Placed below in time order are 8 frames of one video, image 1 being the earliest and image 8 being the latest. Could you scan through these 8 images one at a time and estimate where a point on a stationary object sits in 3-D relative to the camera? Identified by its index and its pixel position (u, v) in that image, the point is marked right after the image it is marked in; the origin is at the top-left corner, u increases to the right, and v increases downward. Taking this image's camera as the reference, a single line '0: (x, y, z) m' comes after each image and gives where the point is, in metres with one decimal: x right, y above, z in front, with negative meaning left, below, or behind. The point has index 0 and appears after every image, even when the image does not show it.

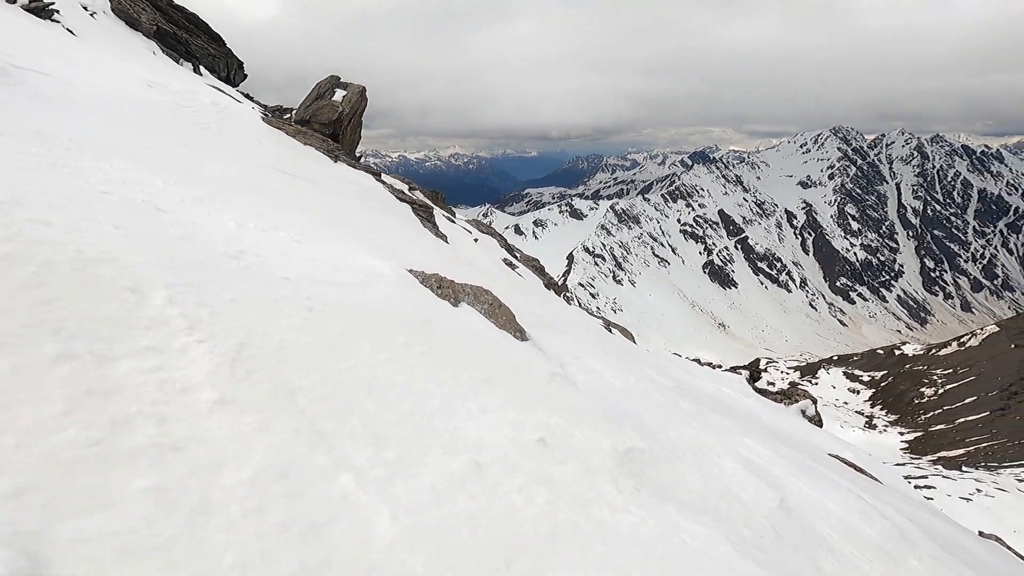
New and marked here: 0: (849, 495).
0: (+7.8, -4.7, +15.1) m
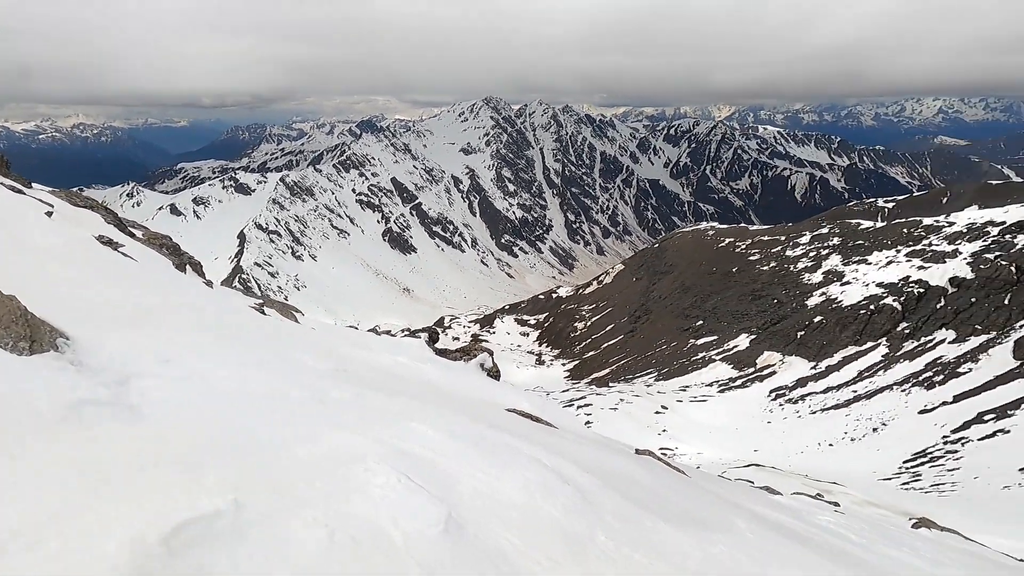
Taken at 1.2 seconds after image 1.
0: (+0.4, -3.6, +13.3) m
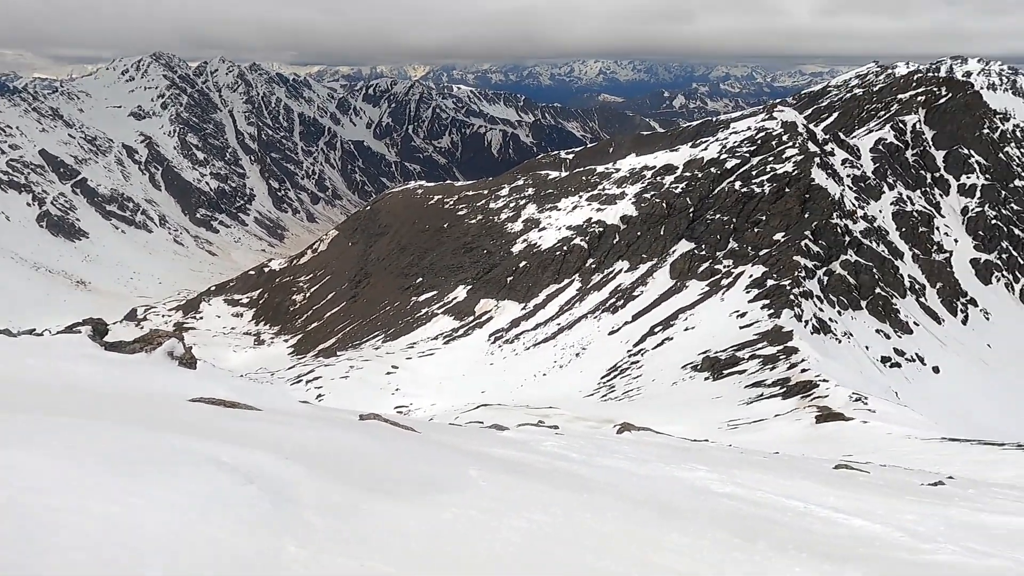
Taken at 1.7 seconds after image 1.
0: (-4.6, -2.7, +9.8) m
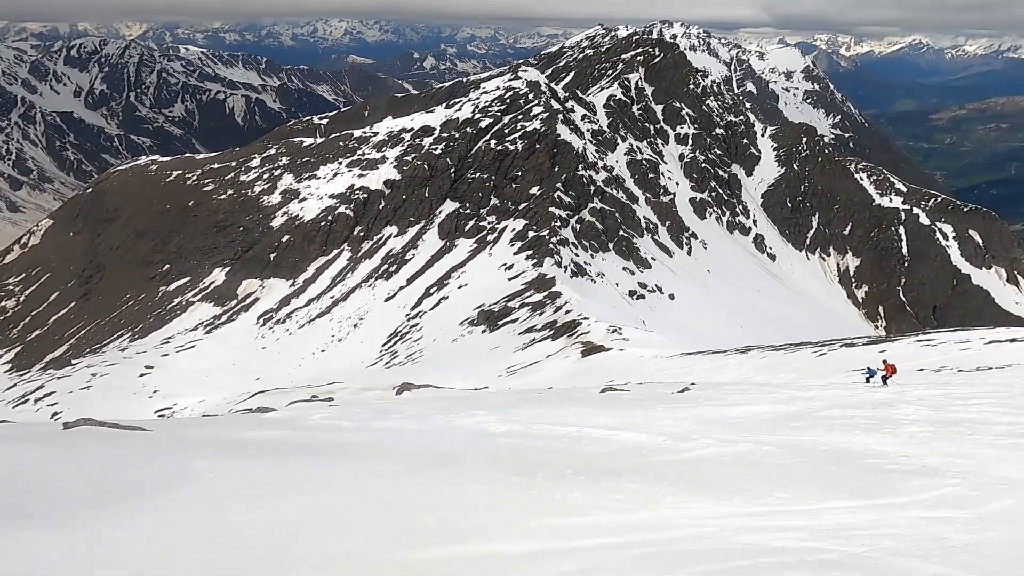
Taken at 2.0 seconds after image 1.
0: (-7.6, -2.3, +5.5) m
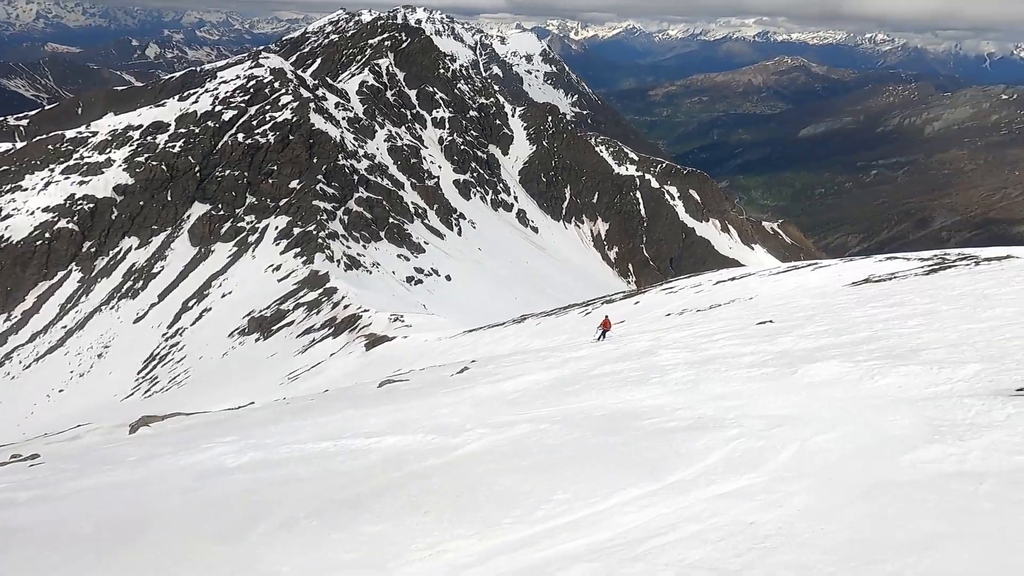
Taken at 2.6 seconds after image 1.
0: (-9.1, -3.1, -0.4) m
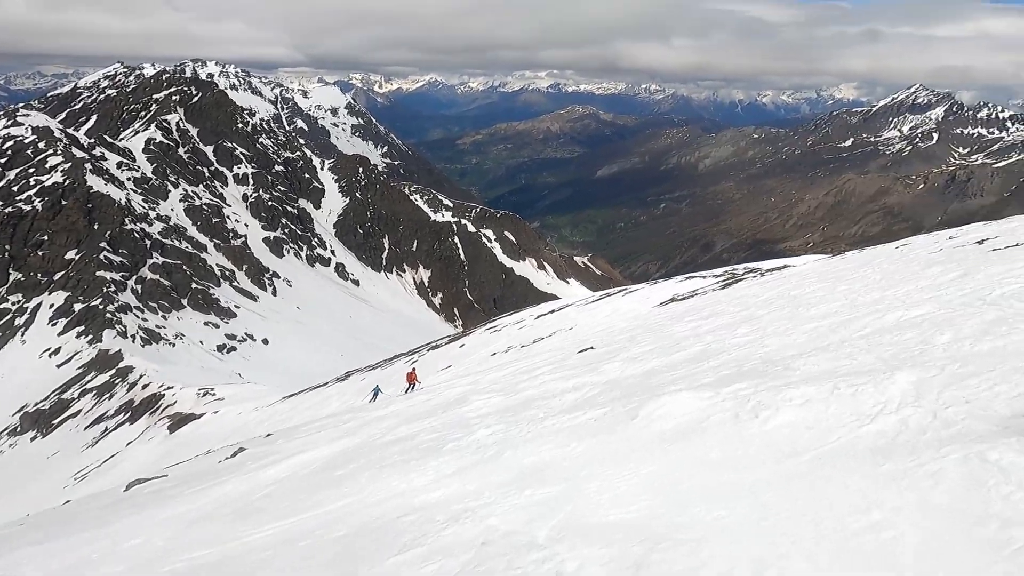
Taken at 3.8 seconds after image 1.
0: (-9.1, -3.1, -10.0) m
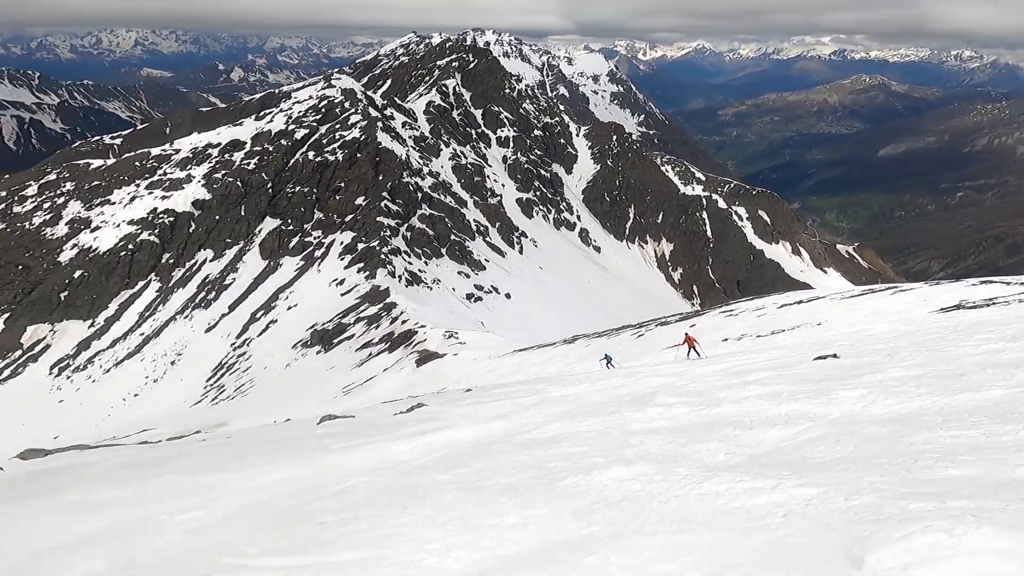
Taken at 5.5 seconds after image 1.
0: (-15.4, -2.3, -10.9) m
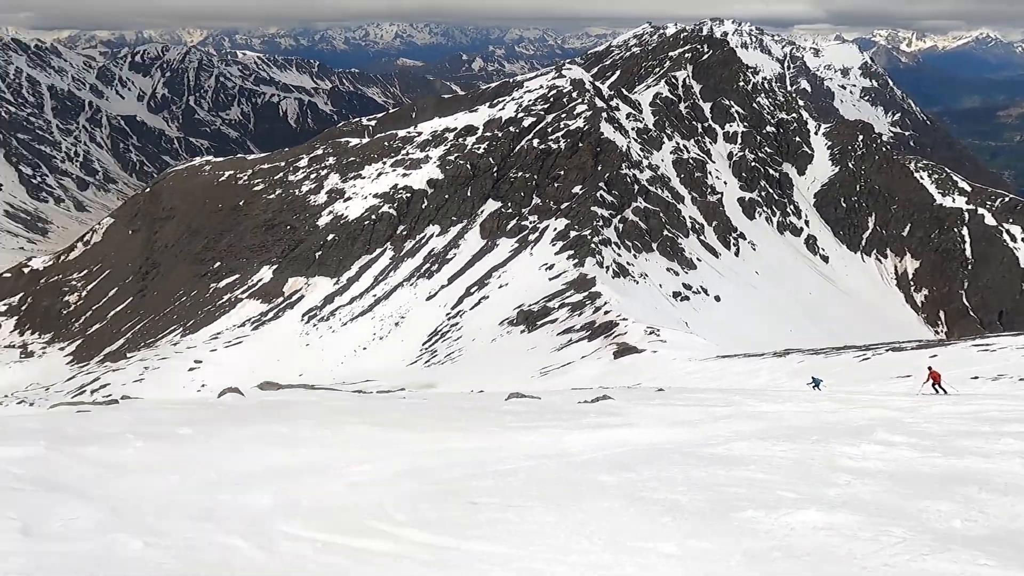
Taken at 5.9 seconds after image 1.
0: (-18.7, -0.4, -6.7) m
